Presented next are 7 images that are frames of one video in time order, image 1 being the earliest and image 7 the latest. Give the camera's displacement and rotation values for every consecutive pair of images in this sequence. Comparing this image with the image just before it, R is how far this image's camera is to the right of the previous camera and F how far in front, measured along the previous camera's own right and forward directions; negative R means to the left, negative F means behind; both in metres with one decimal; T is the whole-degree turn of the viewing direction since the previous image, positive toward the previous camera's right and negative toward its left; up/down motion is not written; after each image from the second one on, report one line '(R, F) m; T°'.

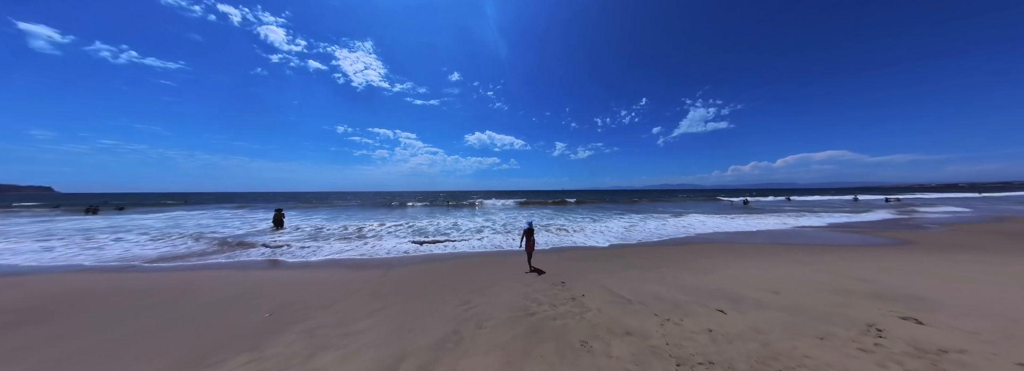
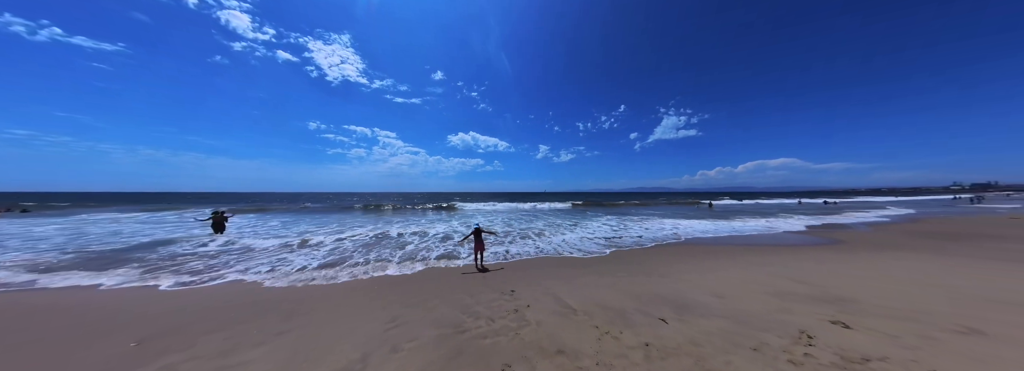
(+0.8, +0.4) m; +4°
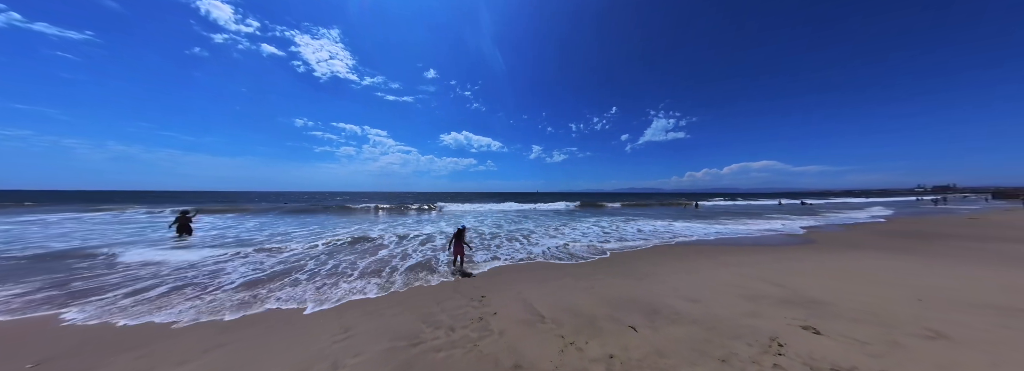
(+0.5, +0.2) m; +2°
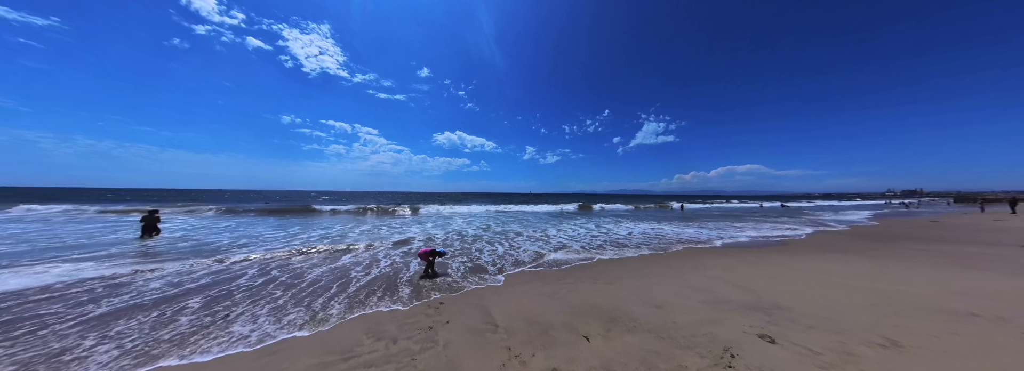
(+0.6, +0.2) m; +2°
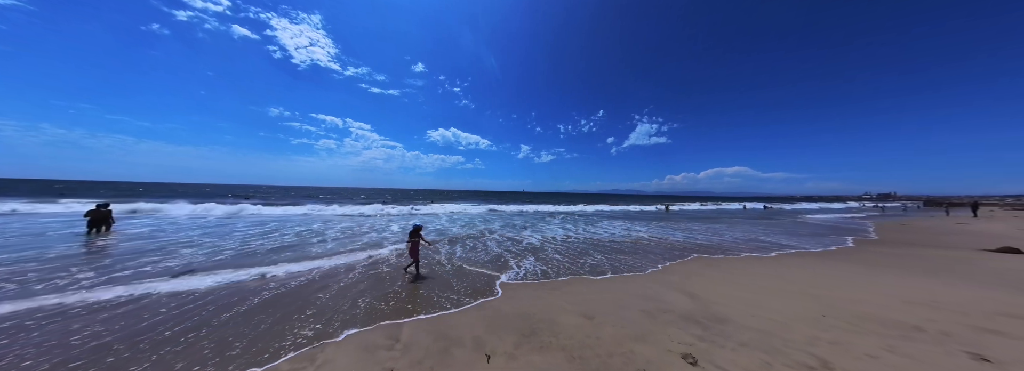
(+1.2, +0.4) m; +2°
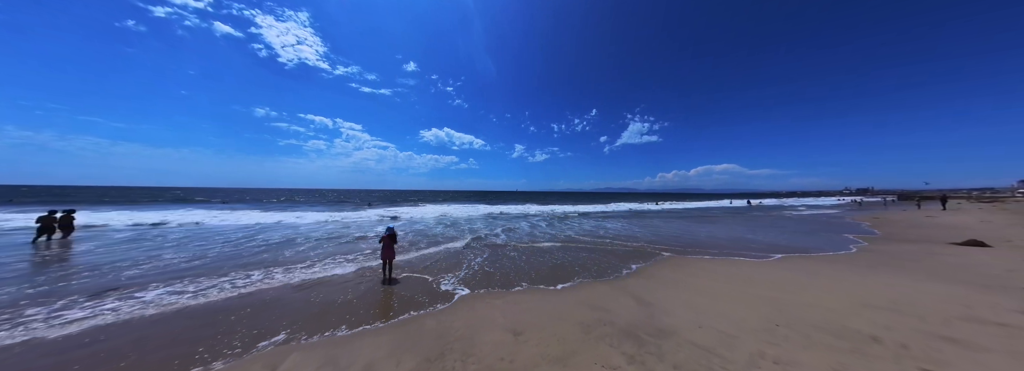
(+1.1, +0.4) m; +1°
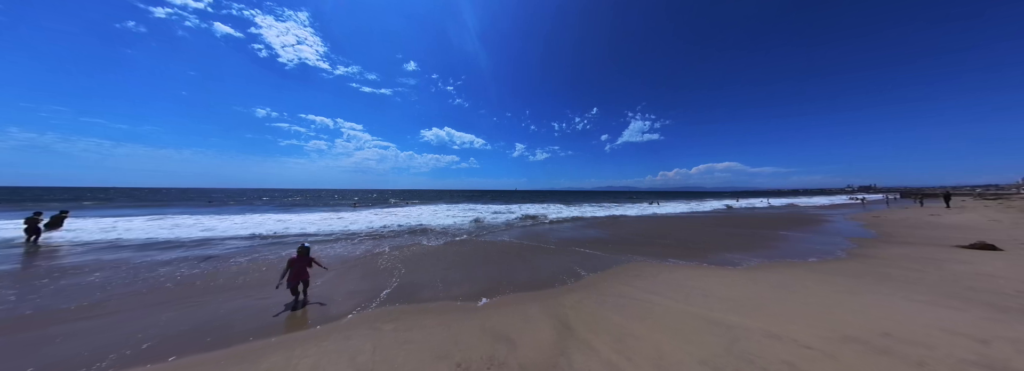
(+1.5, +0.7) m; 0°
